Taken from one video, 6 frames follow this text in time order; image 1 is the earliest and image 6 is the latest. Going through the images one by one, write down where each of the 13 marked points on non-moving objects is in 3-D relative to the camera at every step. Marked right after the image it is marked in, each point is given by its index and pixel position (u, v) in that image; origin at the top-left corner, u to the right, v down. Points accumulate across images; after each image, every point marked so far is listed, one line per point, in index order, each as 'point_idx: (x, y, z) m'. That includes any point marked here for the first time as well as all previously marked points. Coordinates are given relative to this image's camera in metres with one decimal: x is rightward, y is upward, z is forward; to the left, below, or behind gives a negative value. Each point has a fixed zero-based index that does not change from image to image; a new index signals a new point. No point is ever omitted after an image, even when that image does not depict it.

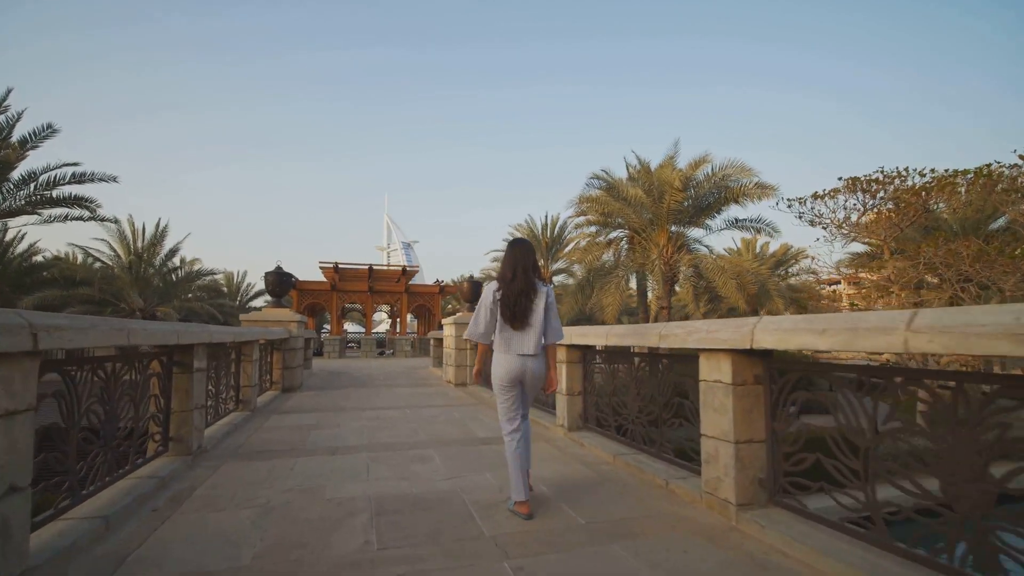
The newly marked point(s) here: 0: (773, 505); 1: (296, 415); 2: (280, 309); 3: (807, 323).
0: (+1.5, -1.3, +3.3) m
1: (-2.8, -1.6, +7.3) m
2: (-4.2, -0.4, +10.2) m
3: (+1.5, -0.2, +2.8) m
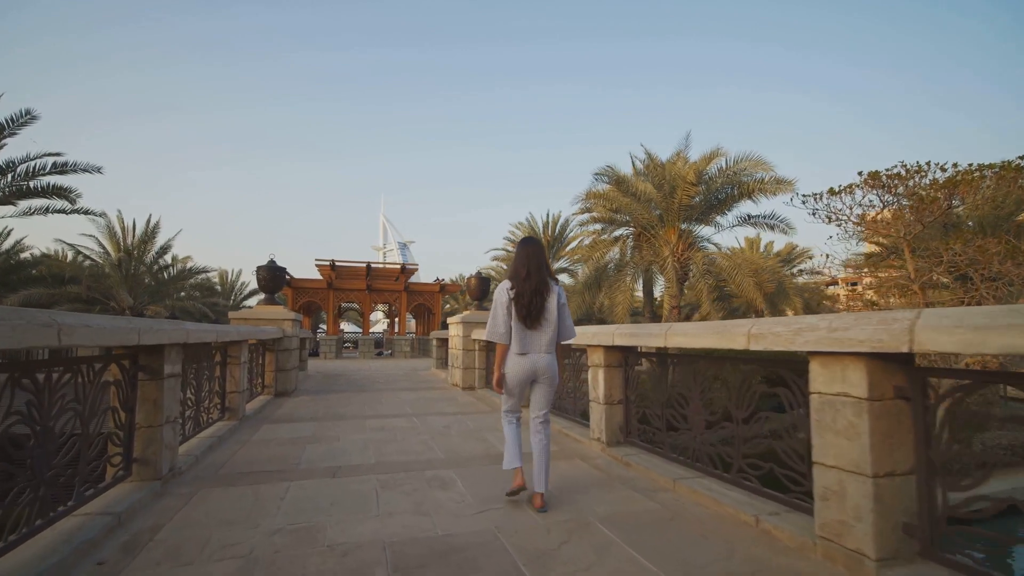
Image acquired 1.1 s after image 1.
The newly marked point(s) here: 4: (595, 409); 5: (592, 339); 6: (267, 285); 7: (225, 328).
0: (+1.8, -1.2, +2.5) m
1: (-2.5, -1.6, +6.4) m
2: (-4.0, -0.3, +9.4) m
3: (+1.8, -0.1, +2.0) m
4: (+0.8, -1.1, +5.4) m
5: (+0.8, -0.5, +5.3) m
6: (-4.2, +0.1, +9.6) m
7: (-2.8, -0.4, +5.5) m
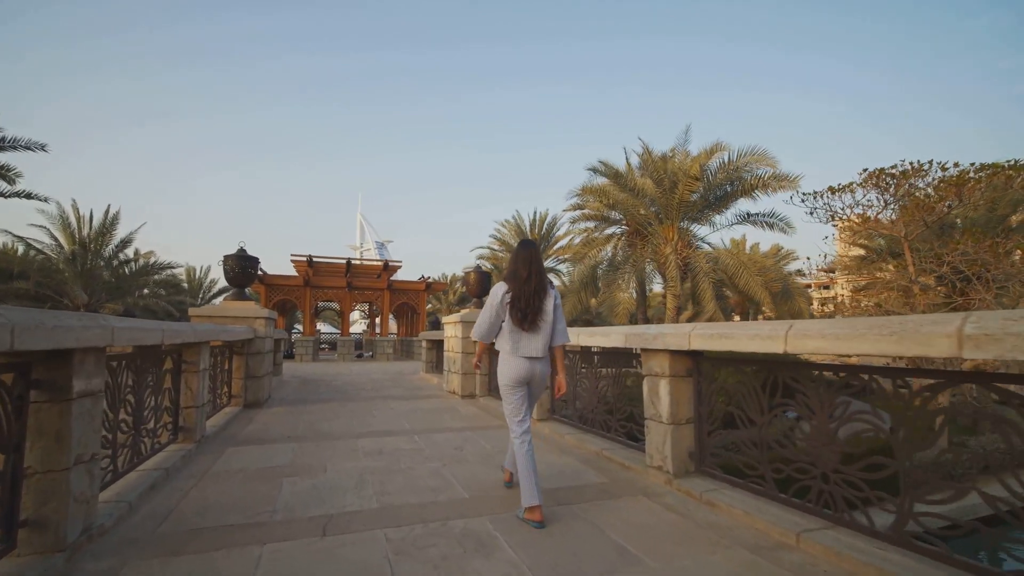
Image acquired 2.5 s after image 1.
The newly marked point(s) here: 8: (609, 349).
0: (+2.2, -1.1, +1.4) m
1: (-2.3, -1.5, +5.2) m
2: (-3.9, -0.2, +8.1) m
3: (+2.2, 0.0, +0.9) m
4: (+1.1, -1.1, +4.3) m
5: (+1.1, -0.4, +4.2) m
6: (-4.1, +0.2, +8.3) m
7: (-2.6, -0.3, +4.3) m
8: (+0.9, -0.6, +5.4) m
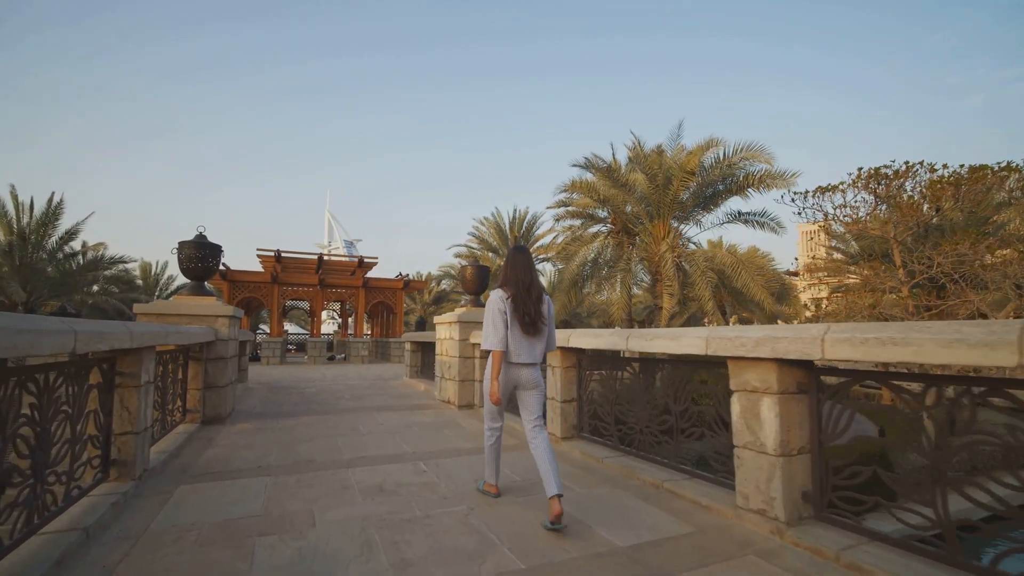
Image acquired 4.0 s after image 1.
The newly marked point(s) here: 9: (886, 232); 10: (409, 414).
0: (+2.7, -1.1, +0.5) m
1: (-2.0, -1.4, +4.0) m
2: (-3.7, -0.1, +6.8) m
3: (+2.7, 0.0, 0.0) m
4: (+1.4, -1.0, +3.3) m
5: (+1.4, -0.3, +3.2) m
6: (-4.0, +0.3, +7.0) m
7: (-2.2, -0.2, +3.1) m
8: (+1.2, -0.5, +4.4) m
9: (+12.6, +1.9, +19.0) m
10: (-1.4, -1.7, +7.4) m
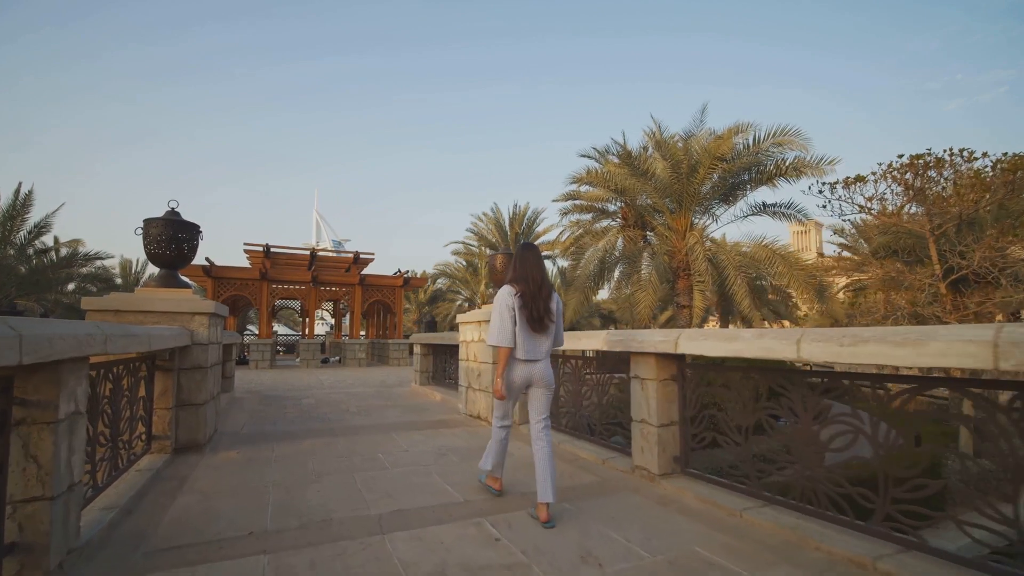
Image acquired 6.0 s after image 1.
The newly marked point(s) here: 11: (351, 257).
0: (+3.4, -1.0, -0.9) m
1: (-1.4, -1.3, +2.5) m
2: (-3.2, 0.0, +5.3) m
3: (+3.4, +0.2, -1.4) m
4: (+2.0, -0.9, +1.9) m
5: (+2.0, -0.2, +1.8) m
6: (-3.4, +0.4, +5.5) m
7: (-1.6, -0.1, +1.6) m
8: (+1.8, -0.4, +3.0) m
9: (+12.9, +2.0, +17.8) m
10: (-0.8, -1.6, +6.0) m
11: (-5.7, +1.1, +20.0) m
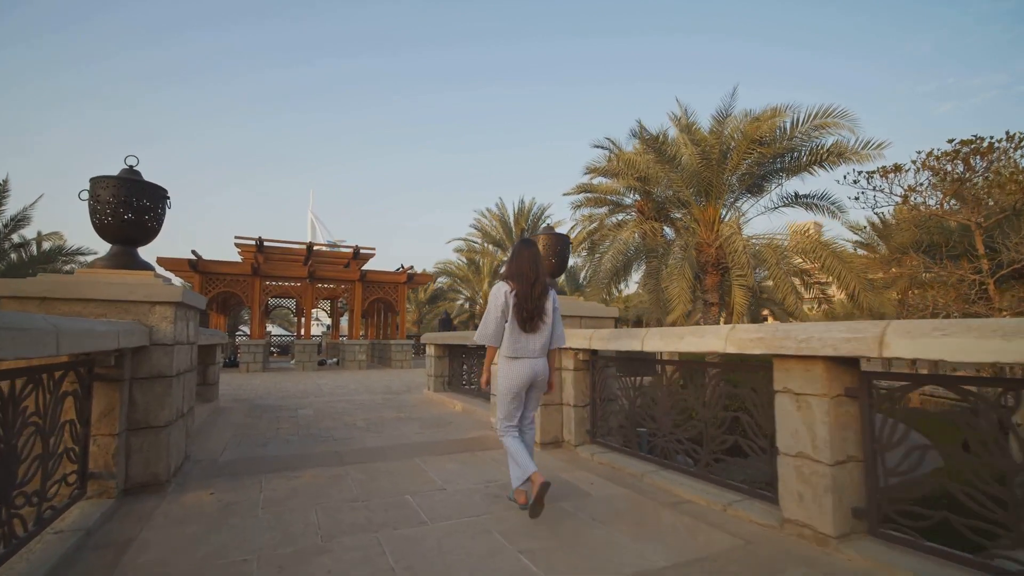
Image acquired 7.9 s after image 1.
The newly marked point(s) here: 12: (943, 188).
0: (+3.9, -0.8, -2.2) m
1: (-0.9, -1.1, +1.2) m
2: (-2.7, +0.1, +3.9) m
3: (+4.0, +0.3, -2.7) m
4: (+2.5, -0.8, +0.6) m
5: (+2.5, -0.1, +0.5) m
6: (-2.9, +0.5, +4.2) m
7: (-1.1, +0.1, +0.3) m
8: (+2.3, -0.3, +1.7) m
9: (+13.3, +2.1, +16.6) m
10: (-0.3, -1.4, +4.6) m
11: (-5.4, +1.2, +18.6) m
12: (+13.4, +3.2, +17.5) m
